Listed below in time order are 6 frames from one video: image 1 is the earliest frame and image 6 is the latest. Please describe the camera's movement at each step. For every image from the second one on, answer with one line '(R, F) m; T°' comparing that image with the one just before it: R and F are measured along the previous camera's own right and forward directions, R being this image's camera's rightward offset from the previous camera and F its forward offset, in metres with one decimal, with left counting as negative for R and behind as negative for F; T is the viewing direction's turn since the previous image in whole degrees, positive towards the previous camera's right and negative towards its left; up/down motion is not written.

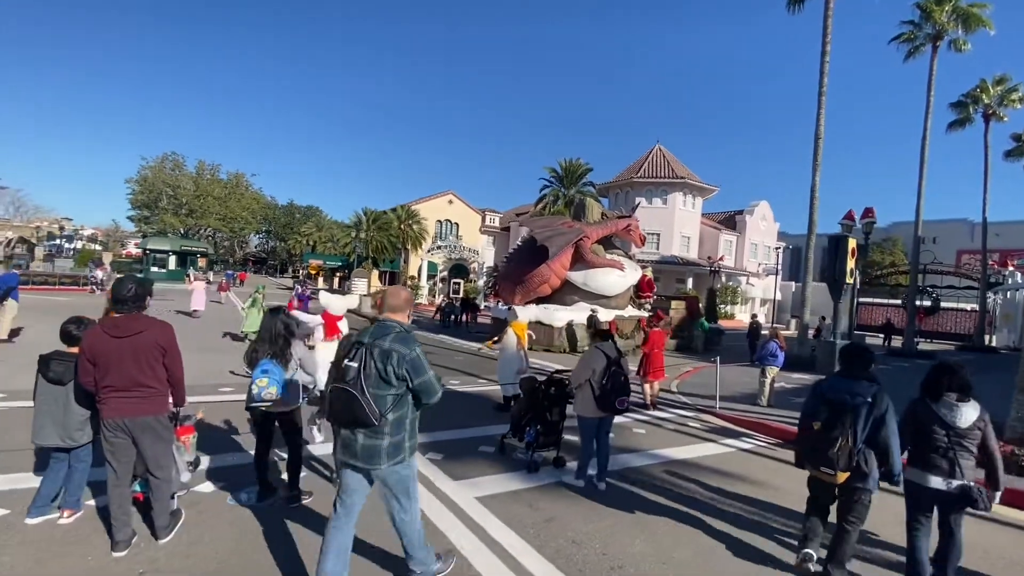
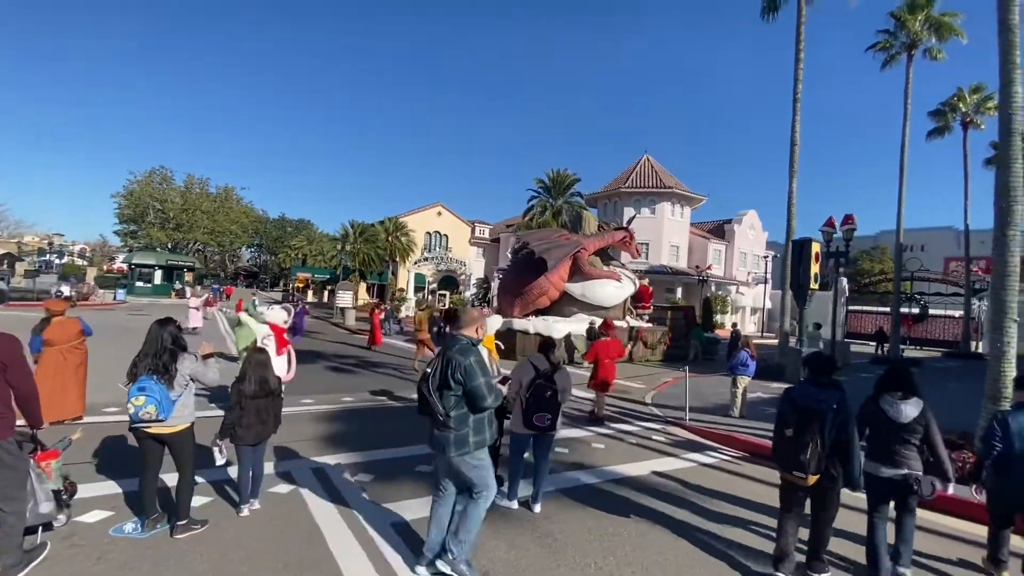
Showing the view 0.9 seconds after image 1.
(-0.5, -0.1) m; +1°
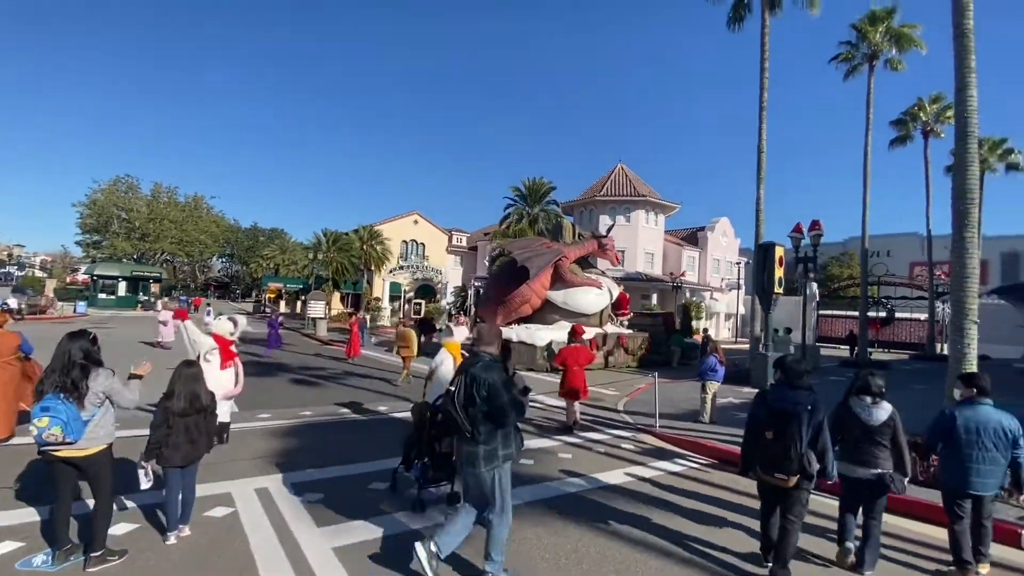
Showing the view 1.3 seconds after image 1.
(-0.9, -0.1) m; +3°
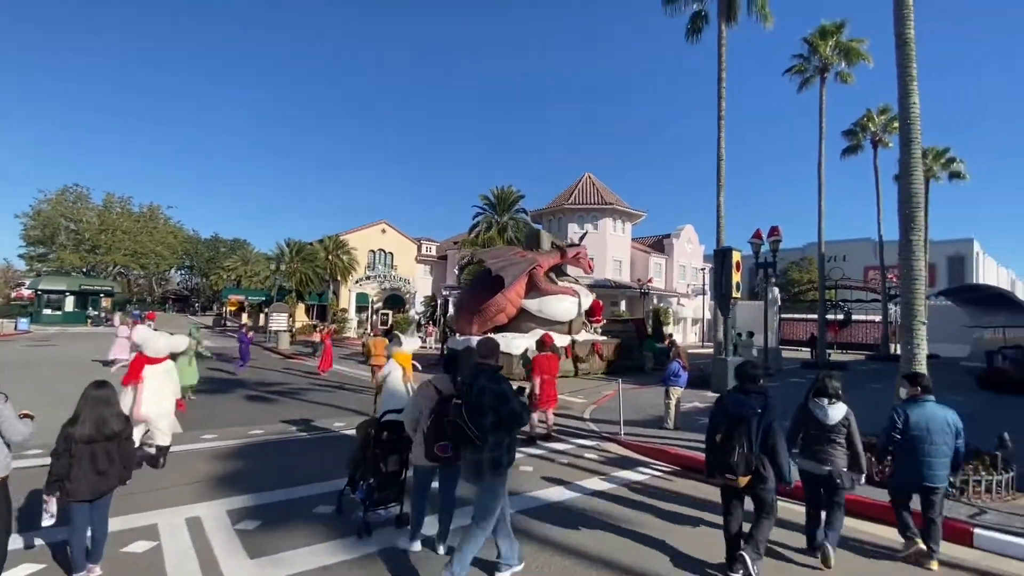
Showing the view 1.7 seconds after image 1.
(-1.5, 0.0) m; +5°
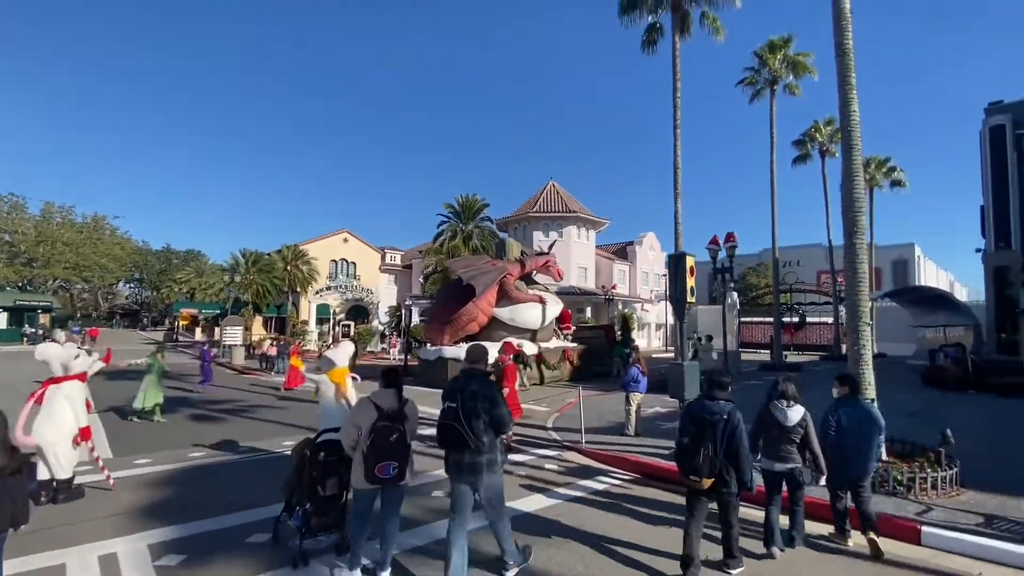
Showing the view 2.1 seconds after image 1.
(-1.8, +0.3) m; +6°
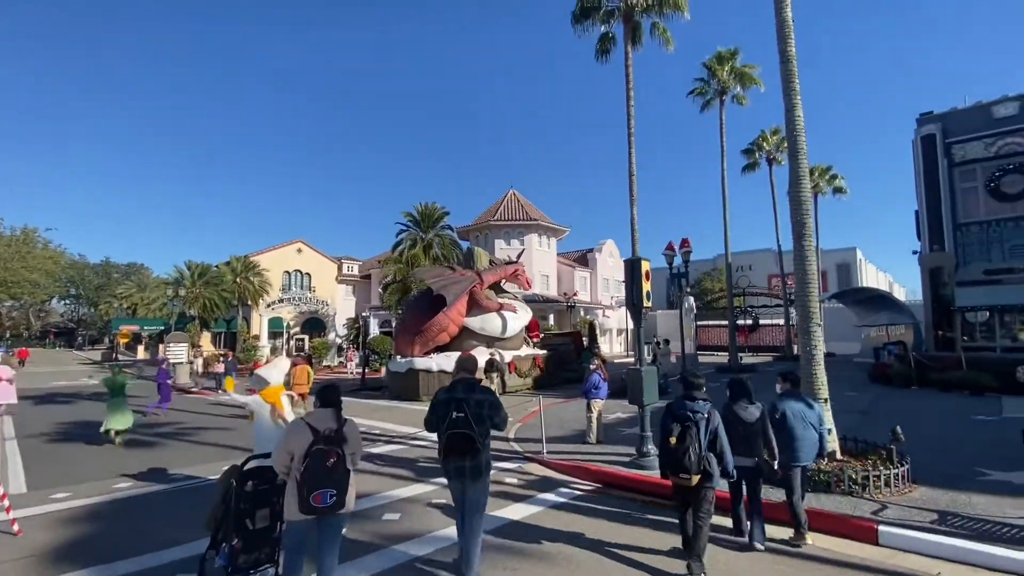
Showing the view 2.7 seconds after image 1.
(-1.8, +0.7) m; +6°
